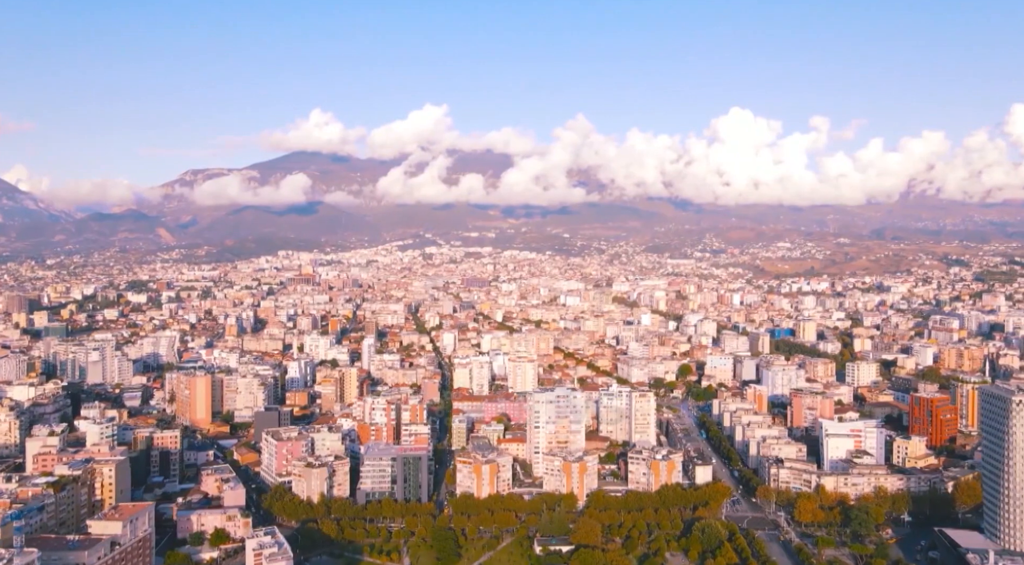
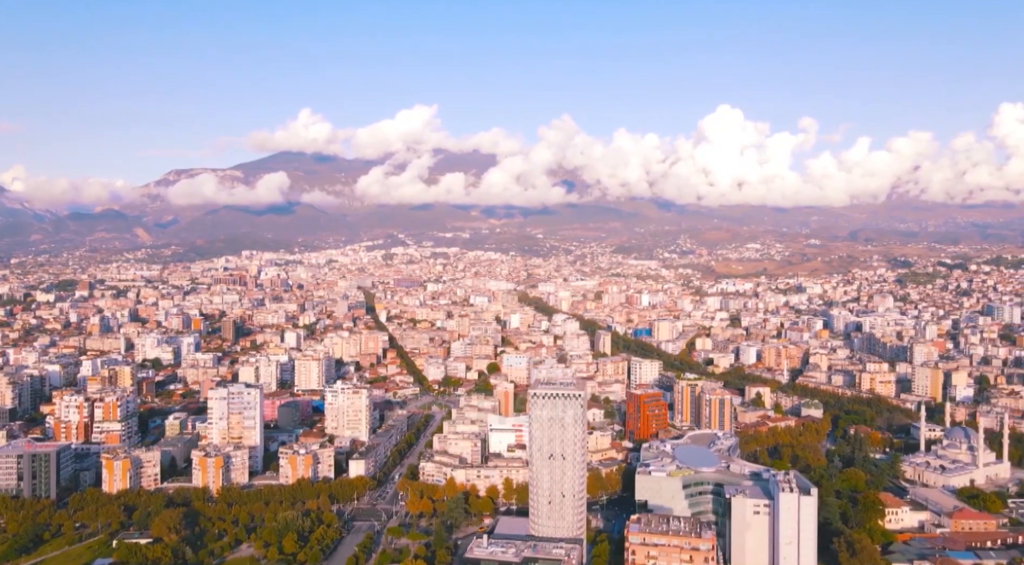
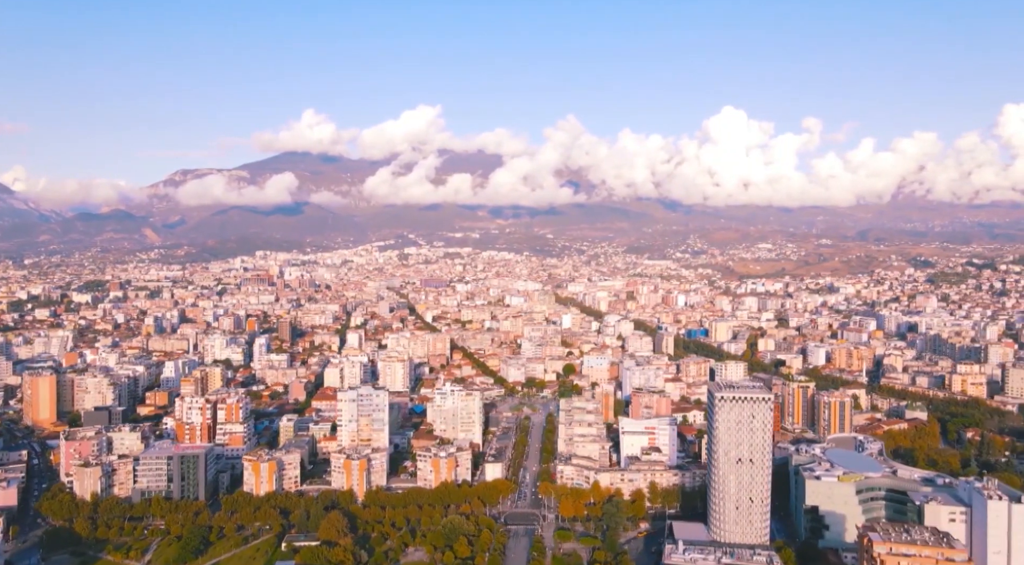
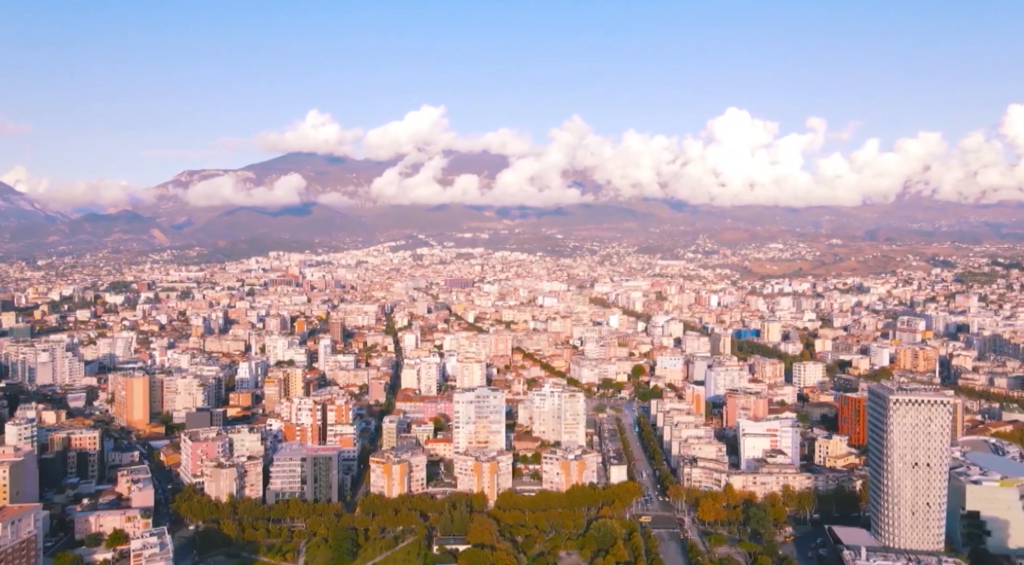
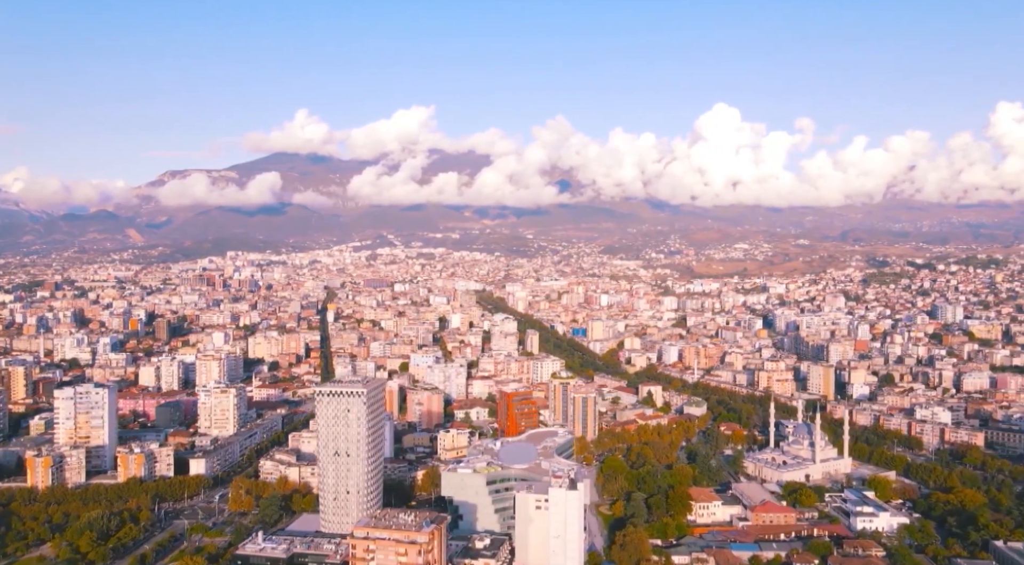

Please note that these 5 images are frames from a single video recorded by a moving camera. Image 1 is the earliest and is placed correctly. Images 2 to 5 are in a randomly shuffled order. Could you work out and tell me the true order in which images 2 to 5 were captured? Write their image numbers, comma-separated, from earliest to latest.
4, 3, 2, 5
